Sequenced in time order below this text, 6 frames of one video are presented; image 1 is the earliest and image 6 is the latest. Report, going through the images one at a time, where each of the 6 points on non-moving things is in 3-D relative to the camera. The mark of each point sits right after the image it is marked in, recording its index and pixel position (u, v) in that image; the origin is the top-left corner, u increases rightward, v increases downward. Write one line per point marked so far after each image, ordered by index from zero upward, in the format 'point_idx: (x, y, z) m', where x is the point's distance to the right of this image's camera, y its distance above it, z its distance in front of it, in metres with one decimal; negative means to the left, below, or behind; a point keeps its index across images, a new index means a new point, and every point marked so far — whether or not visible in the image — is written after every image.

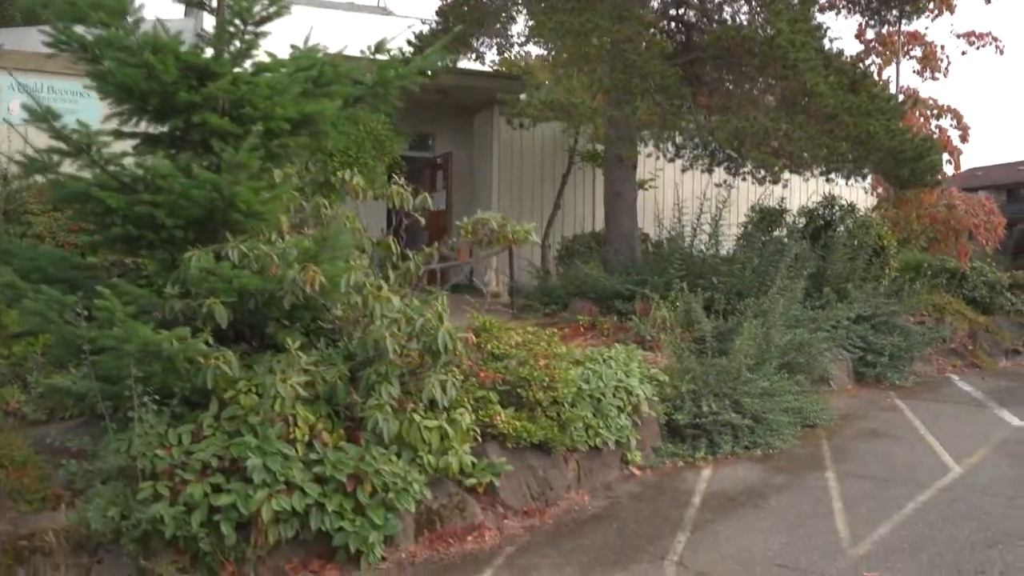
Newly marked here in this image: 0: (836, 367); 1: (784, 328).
0: (+3.8, -0.9, +12.2) m
1: (+2.7, -0.4, +10.5) m
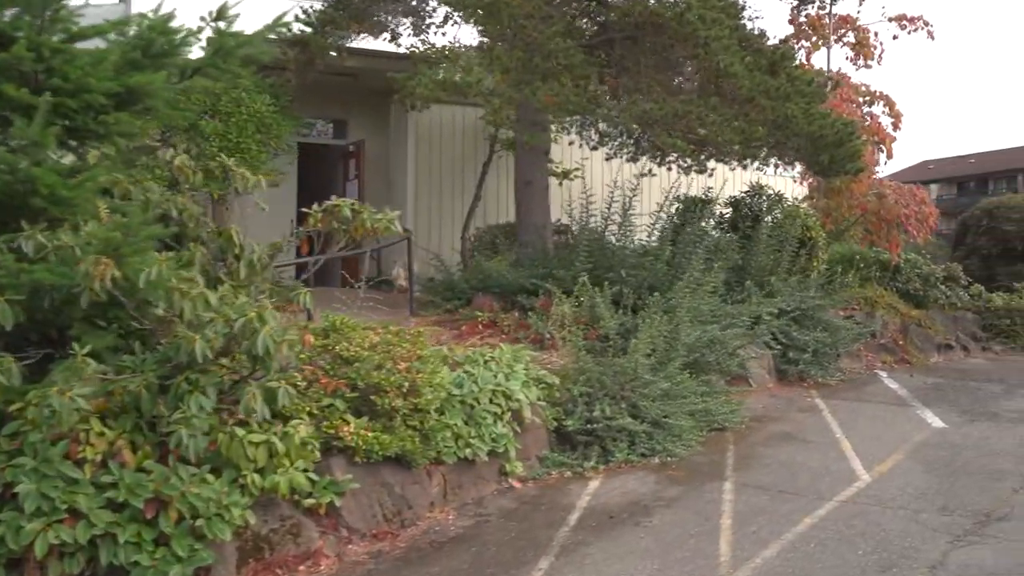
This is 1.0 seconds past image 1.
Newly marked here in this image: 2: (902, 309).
0: (+2.7, -0.9, +11.6) m
1: (+1.7, -0.3, +9.8) m
2: (+5.6, -0.3, +15.0) m
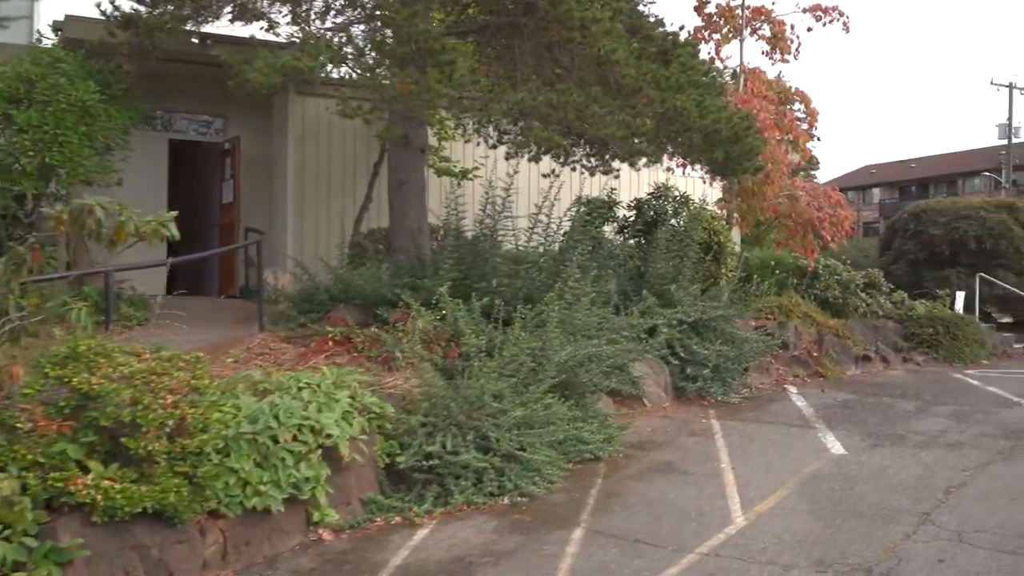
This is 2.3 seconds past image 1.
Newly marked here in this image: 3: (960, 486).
0: (+1.4, -1.0, +10.6) m
1: (+0.5, -0.4, +8.8) m
2: (+4.1, -0.4, +14.1) m
3: (+3.2, -1.4, +7.4) m
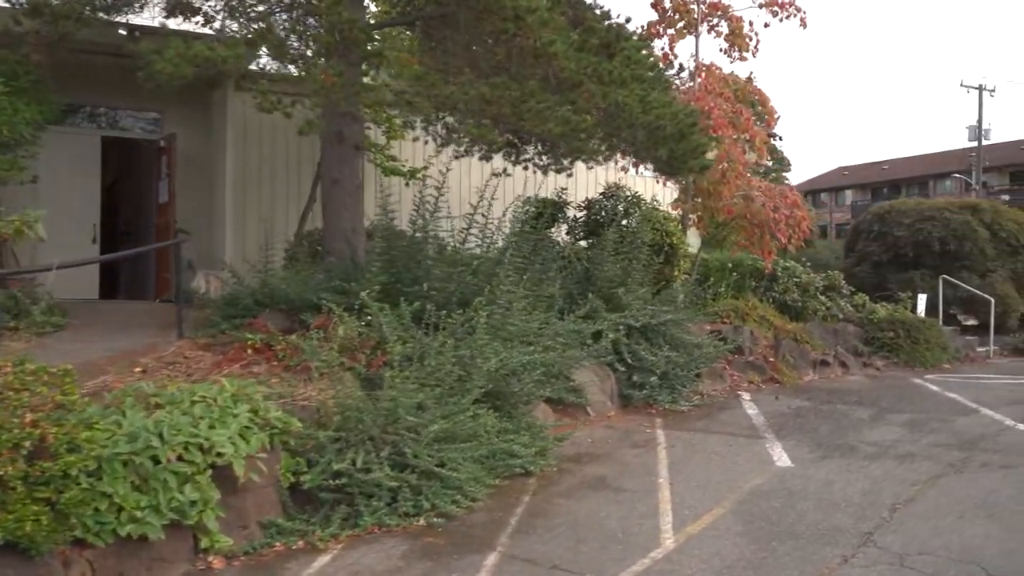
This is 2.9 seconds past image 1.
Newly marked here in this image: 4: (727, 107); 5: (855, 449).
0: (+0.8, -1.0, +10.1) m
1: (-0.1, -0.5, +8.3) m
2: (+3.4, -0.5, +13.7) m
3: (+2.7, -1.4, +7.0) m
4: (+2.8, +2.4, +13.6) m
5: (+2.9, -1.3, +8.8) m
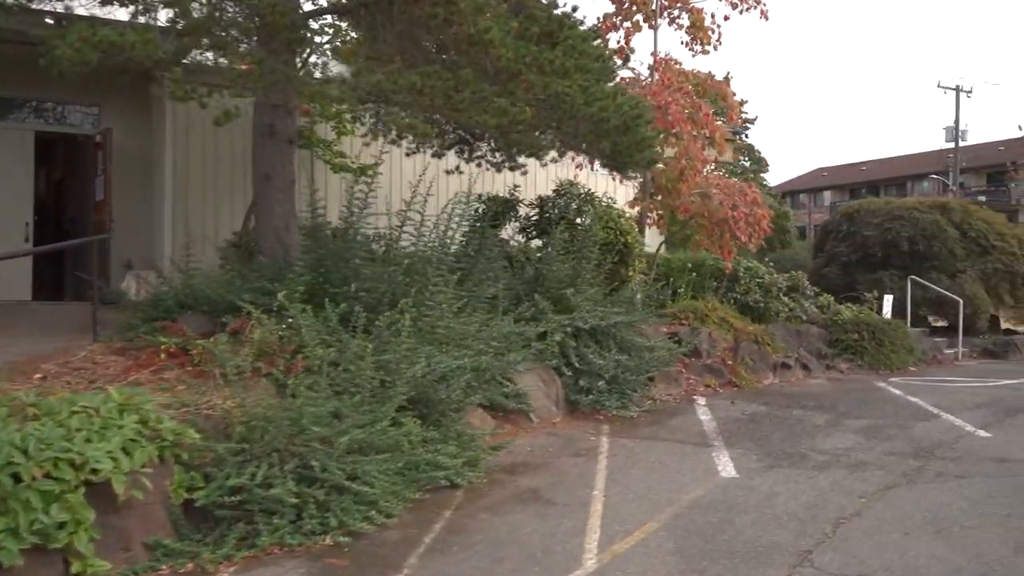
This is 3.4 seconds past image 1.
0: (+0.2, -1.0, +9.7) m
1: (-0.6, -0.5, +7.8) m
2: (+2.8, -0.5, +13.3) m
3: (+2.1, -1.4, +6.6) m
4: (+2.2, +2.4, +13.2) m
5: (+2.3, -1.3, +8.3) m
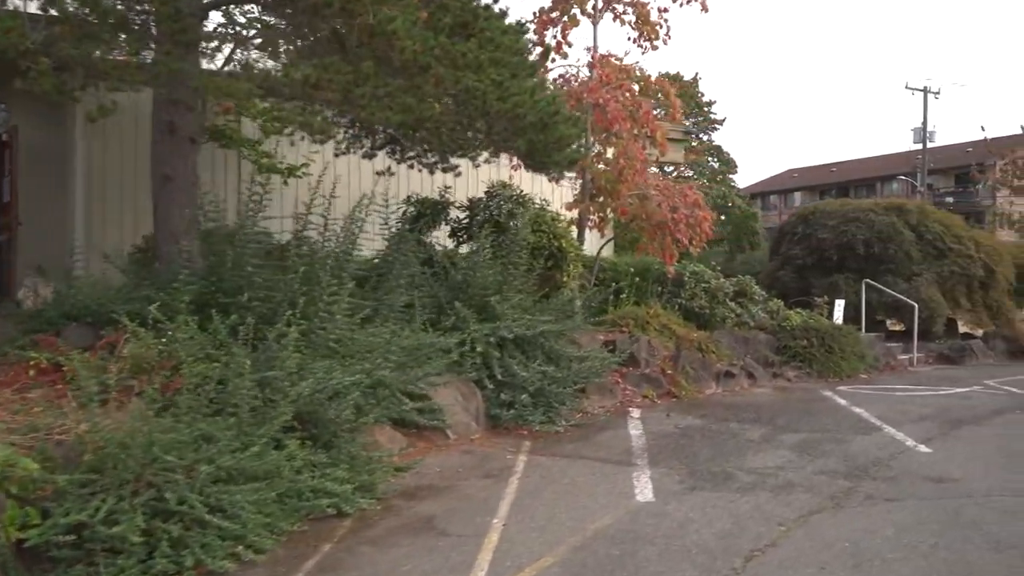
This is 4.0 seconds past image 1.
0: (-0.5, -1.1, +9.1) m
1: (-1.3, -0.5, +7.2) m
2: (+2.0, -0.5, +12.7) m
3: (+1.5, -1.5, +6.0) m
4: (+1.4, +2.3, +12.7) m
5: (+1.6, -1.4, +7.8) m
